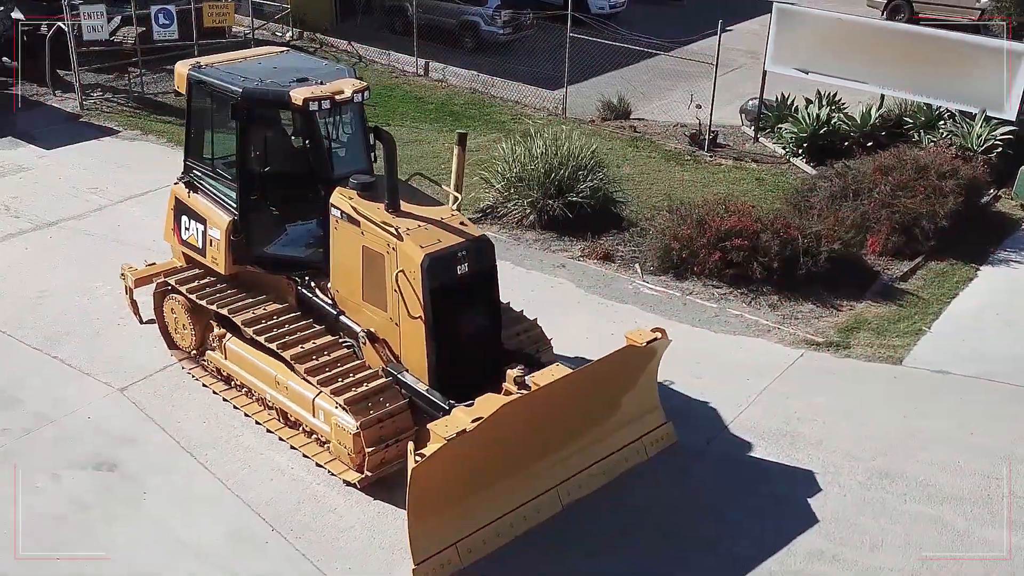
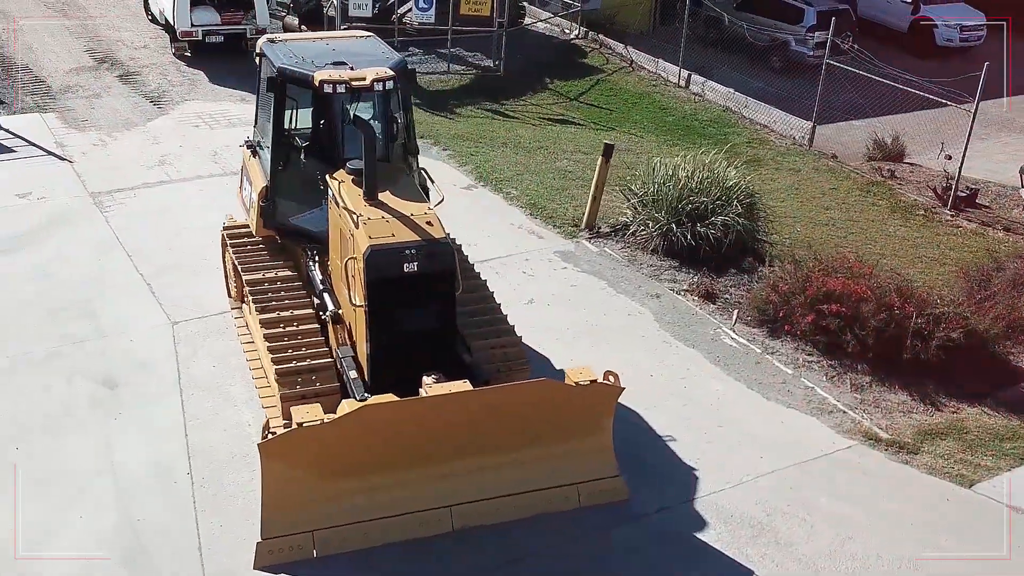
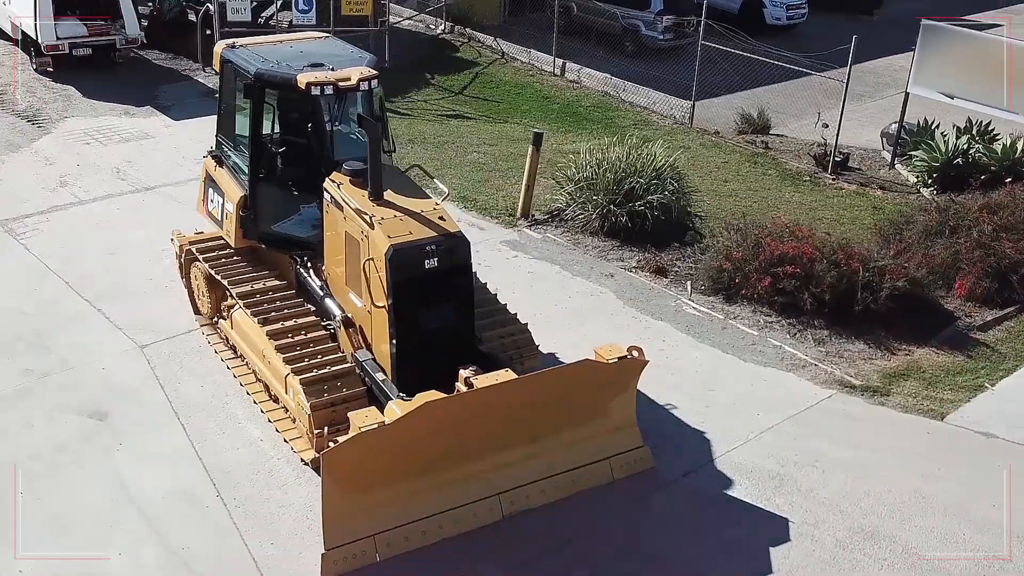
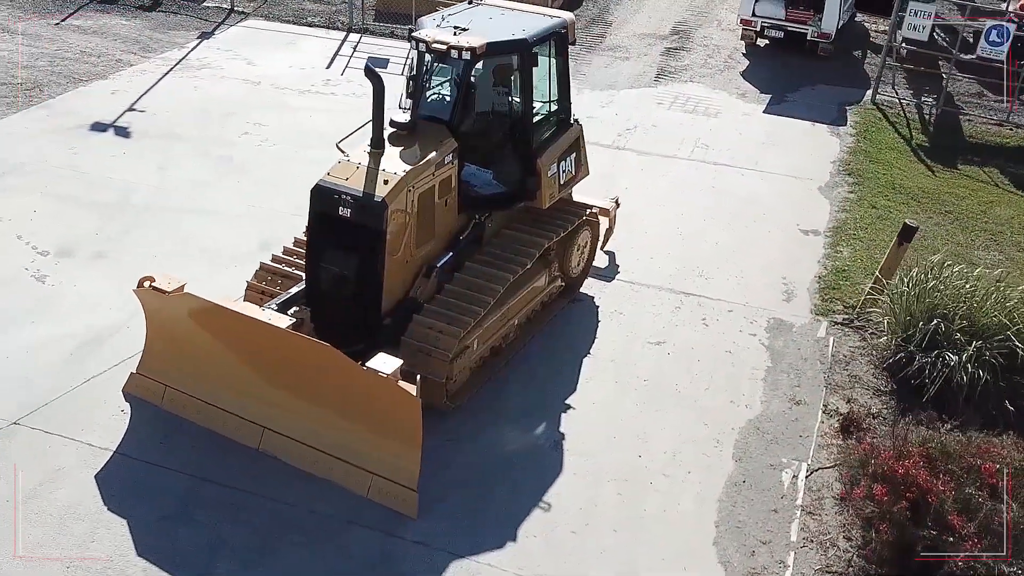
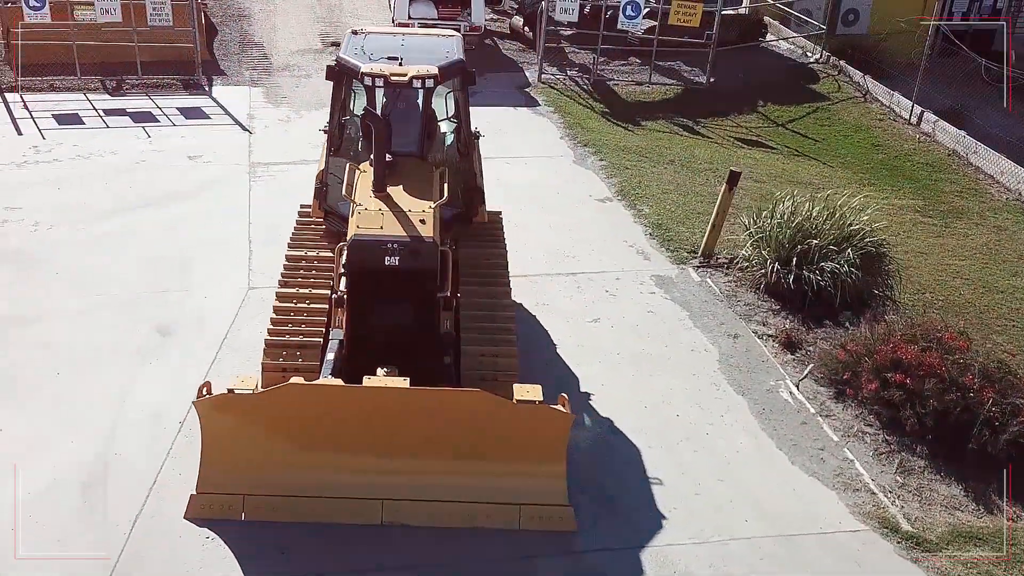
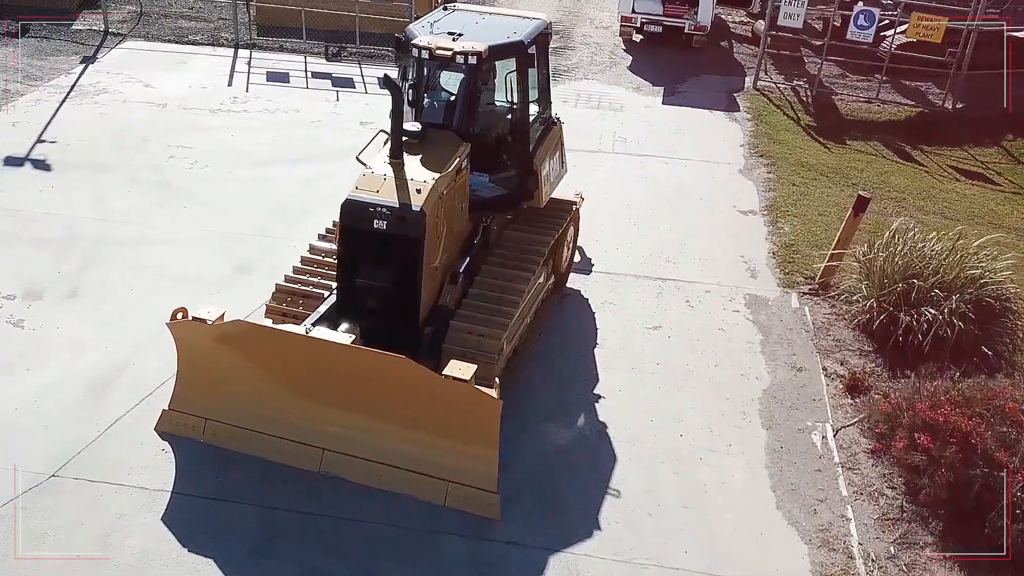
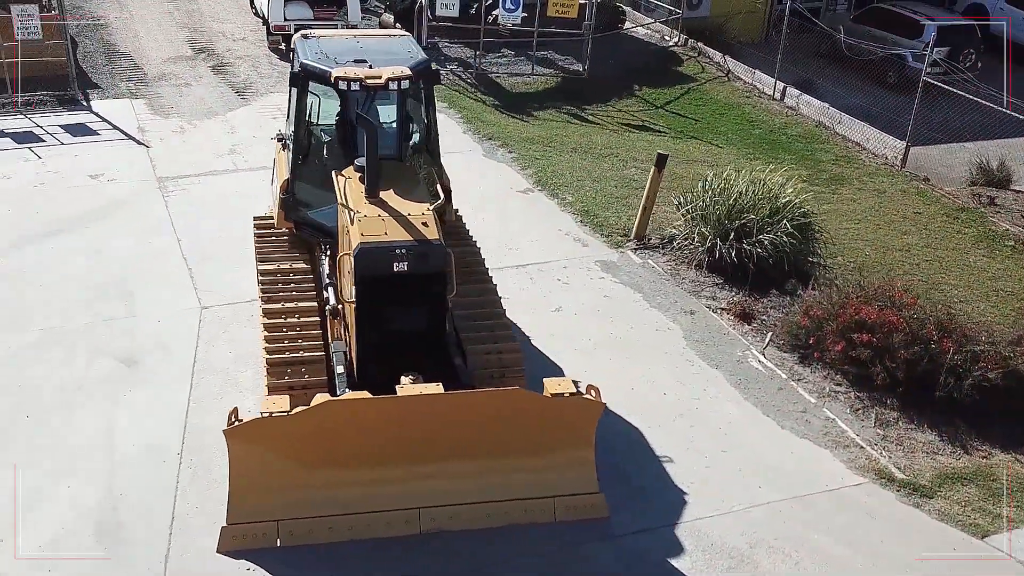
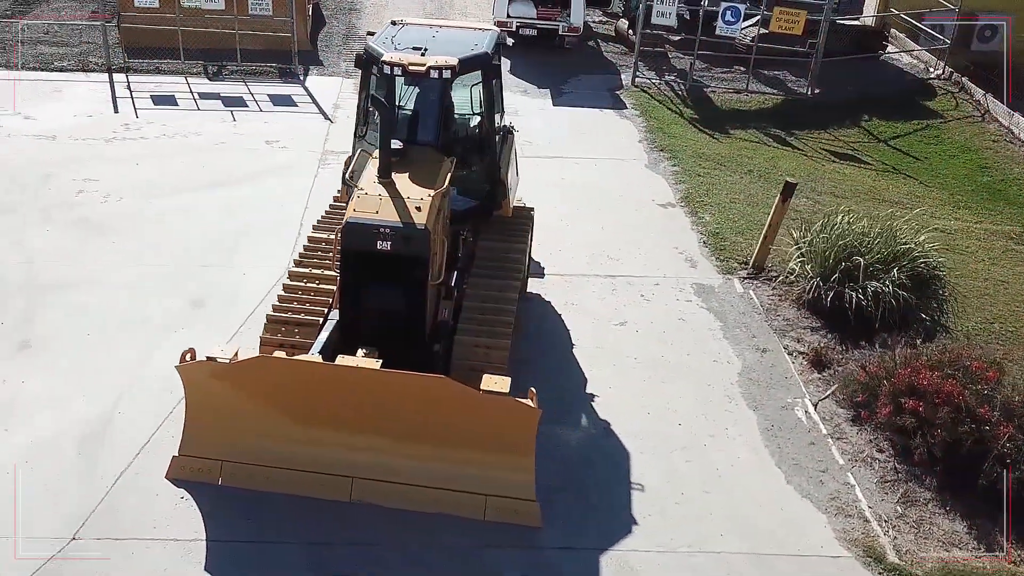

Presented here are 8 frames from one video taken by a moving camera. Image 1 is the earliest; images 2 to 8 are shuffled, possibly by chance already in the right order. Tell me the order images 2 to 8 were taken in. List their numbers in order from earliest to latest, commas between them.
3, 2, 7, 5, 8, 6, 4
